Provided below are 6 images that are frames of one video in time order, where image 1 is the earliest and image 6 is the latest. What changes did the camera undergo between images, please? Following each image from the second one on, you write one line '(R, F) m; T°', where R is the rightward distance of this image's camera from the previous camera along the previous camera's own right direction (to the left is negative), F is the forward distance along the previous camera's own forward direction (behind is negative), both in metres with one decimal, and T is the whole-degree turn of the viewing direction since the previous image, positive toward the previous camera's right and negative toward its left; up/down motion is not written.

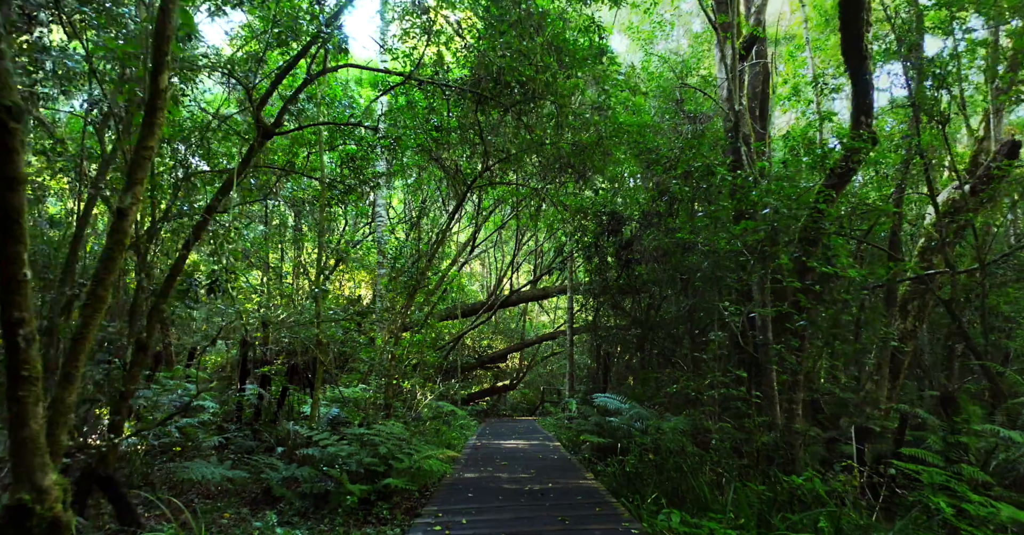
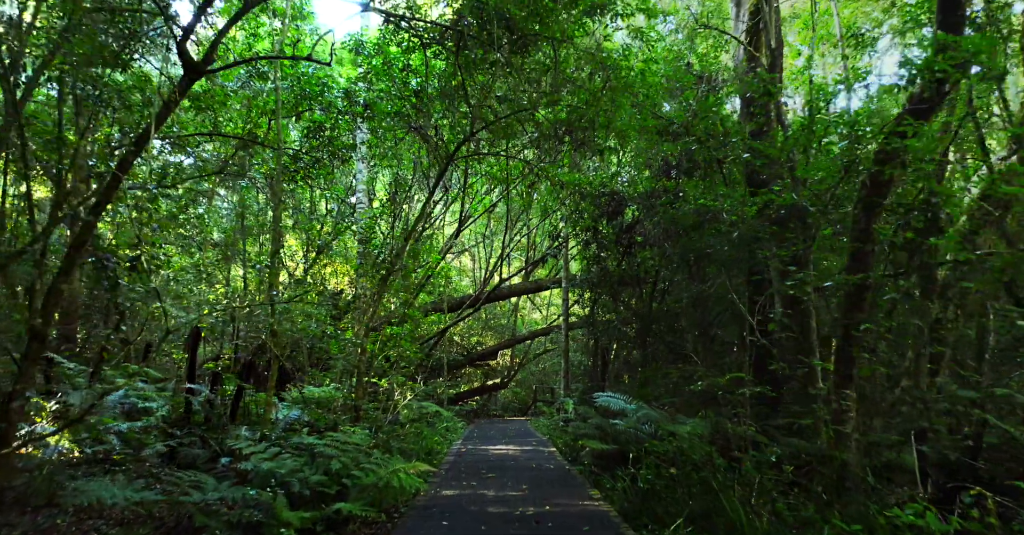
(0.0, +1.0) m; +1°
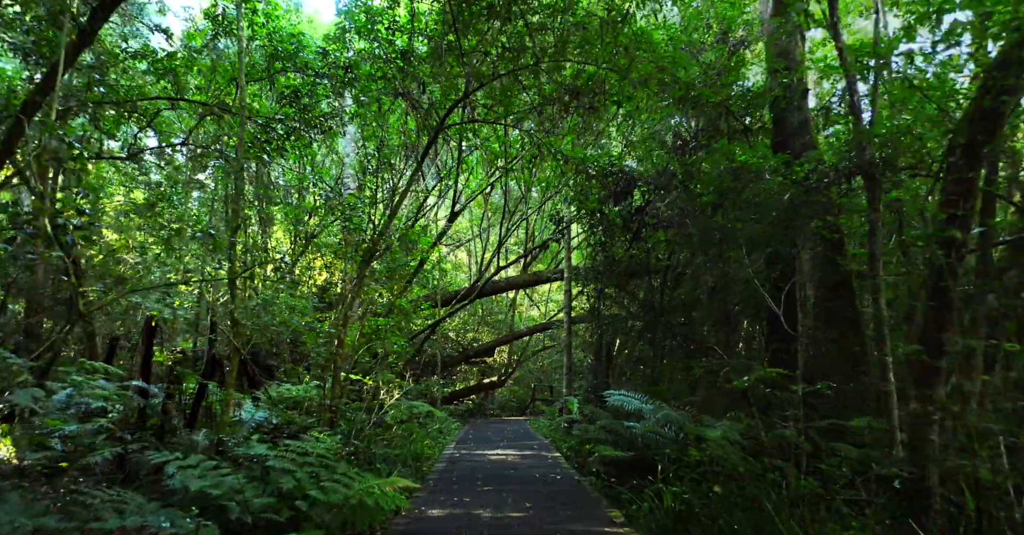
(0.0, +0.8) m; 0°
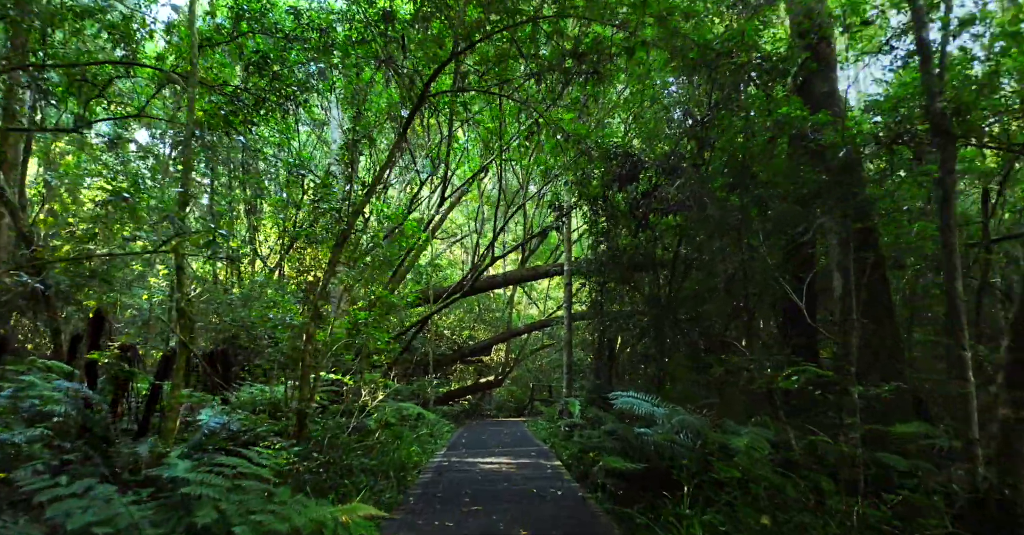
(0.0, +0.7) m; 0°
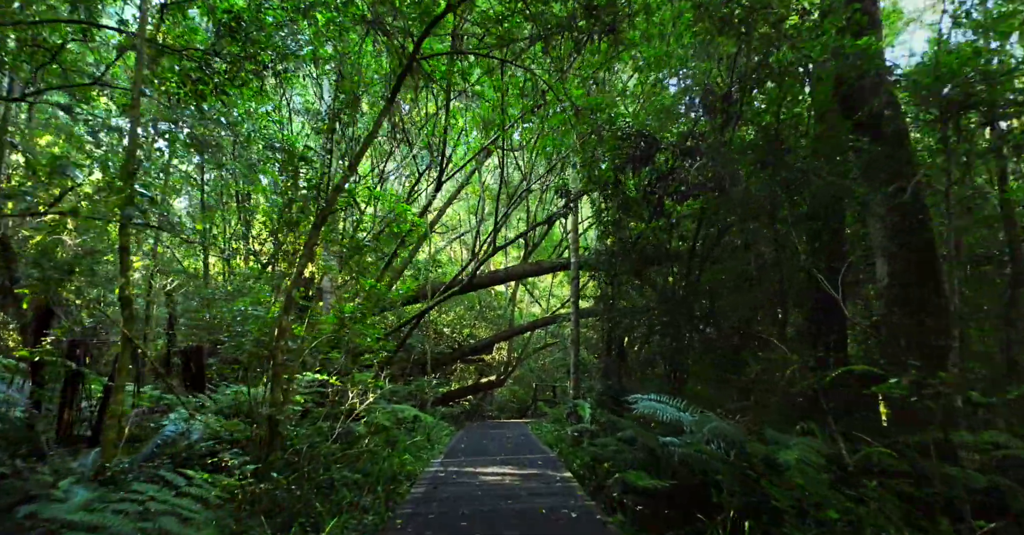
(0.0, +0.7) m; 0°
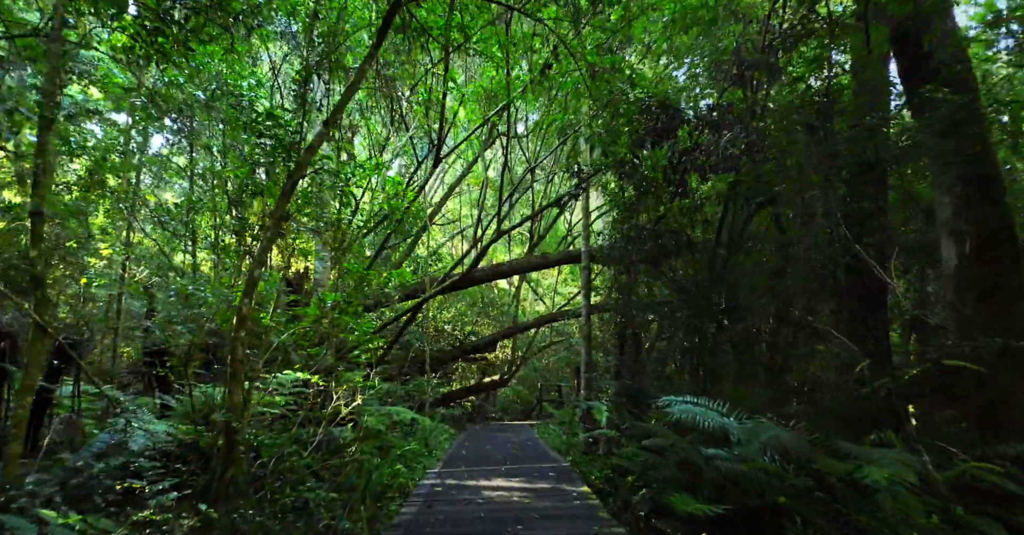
(0.0, +0.7) m; 0°
